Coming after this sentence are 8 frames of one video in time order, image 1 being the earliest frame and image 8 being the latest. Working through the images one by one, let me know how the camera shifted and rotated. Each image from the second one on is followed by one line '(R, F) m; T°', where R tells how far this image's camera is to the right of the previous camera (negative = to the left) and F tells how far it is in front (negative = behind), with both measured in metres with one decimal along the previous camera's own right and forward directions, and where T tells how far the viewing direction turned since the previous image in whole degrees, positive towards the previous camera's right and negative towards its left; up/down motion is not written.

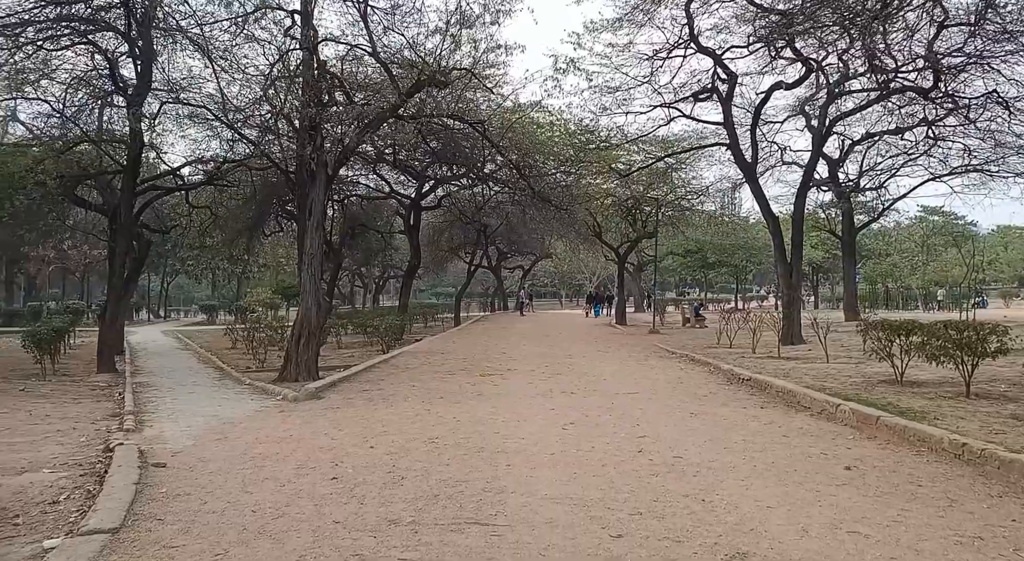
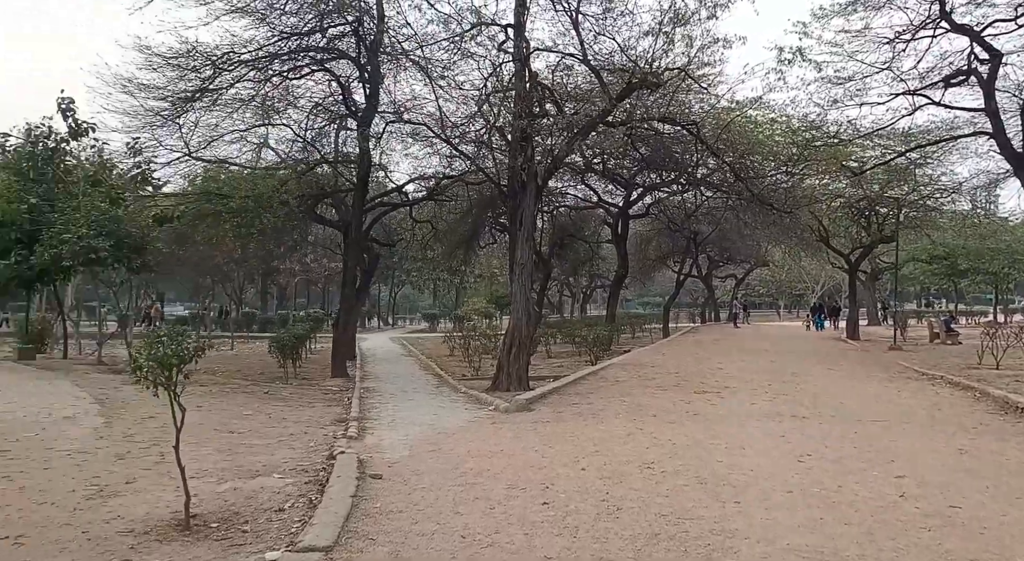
(-0.1, +0.3) m; -15°
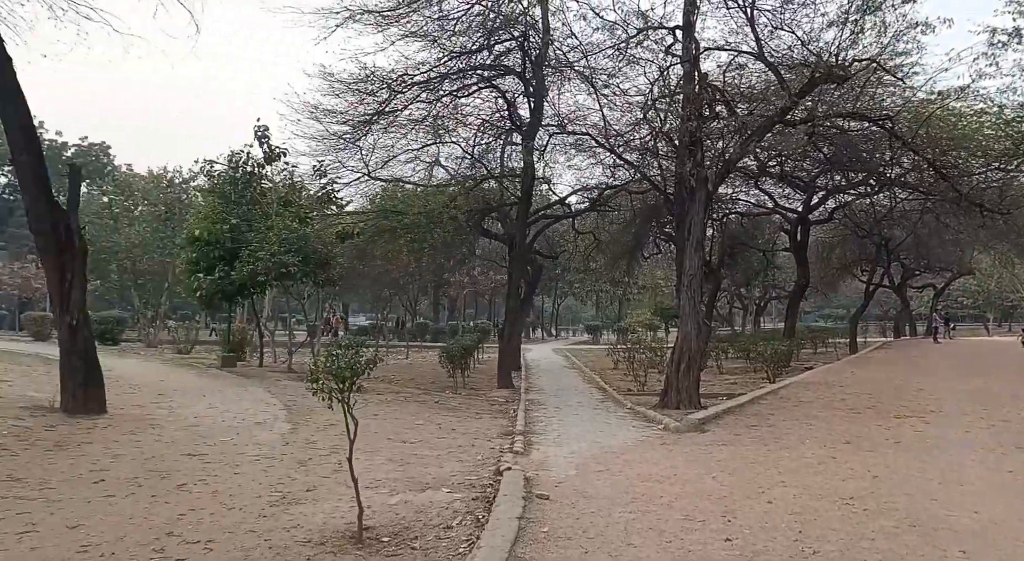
(0.0, +0.2) m; -11°
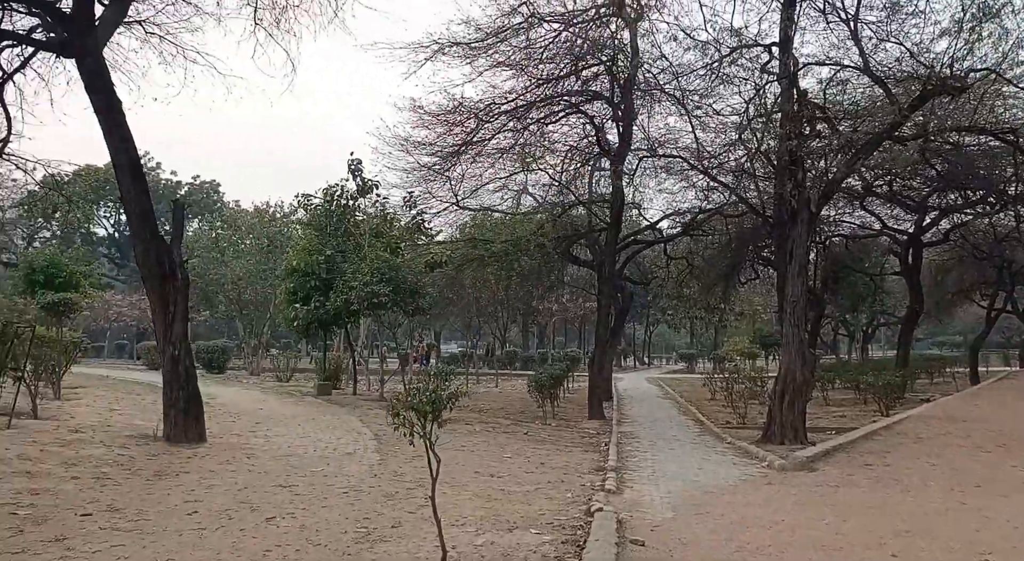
(0.0, +0.2) m; -6°
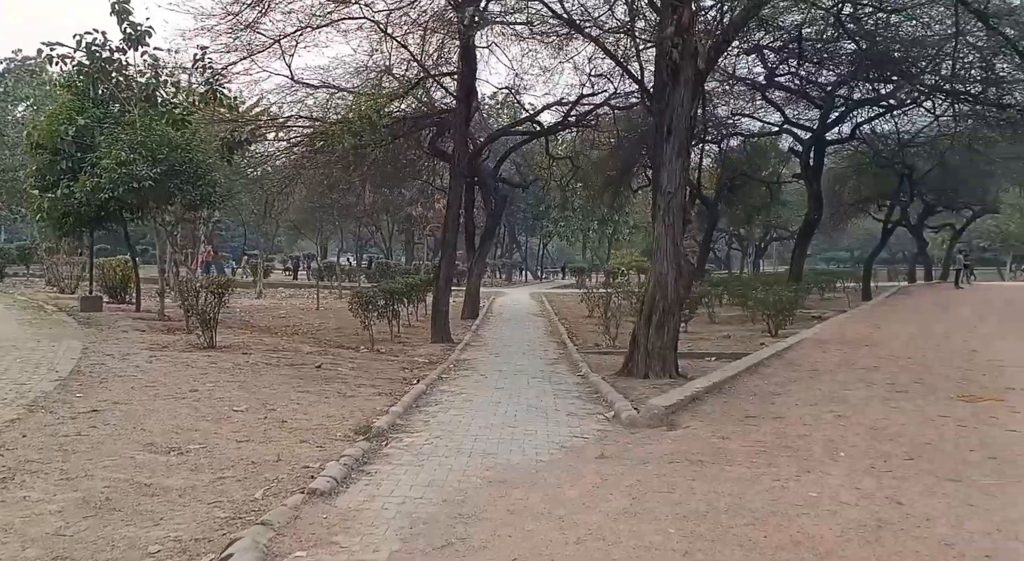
(+1.4, +3.1) m; +7°
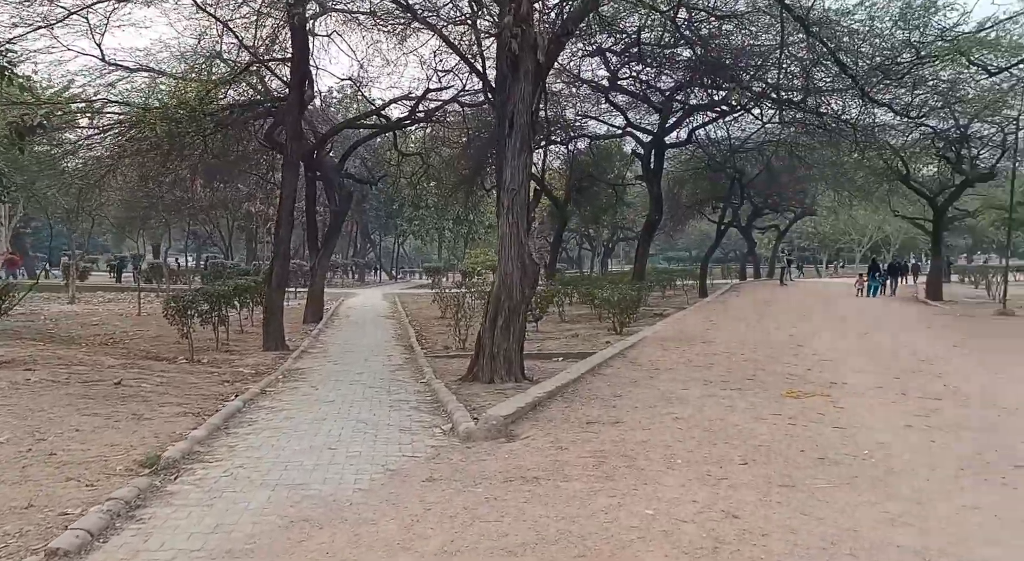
(+0.2, +0.5) m; +10°
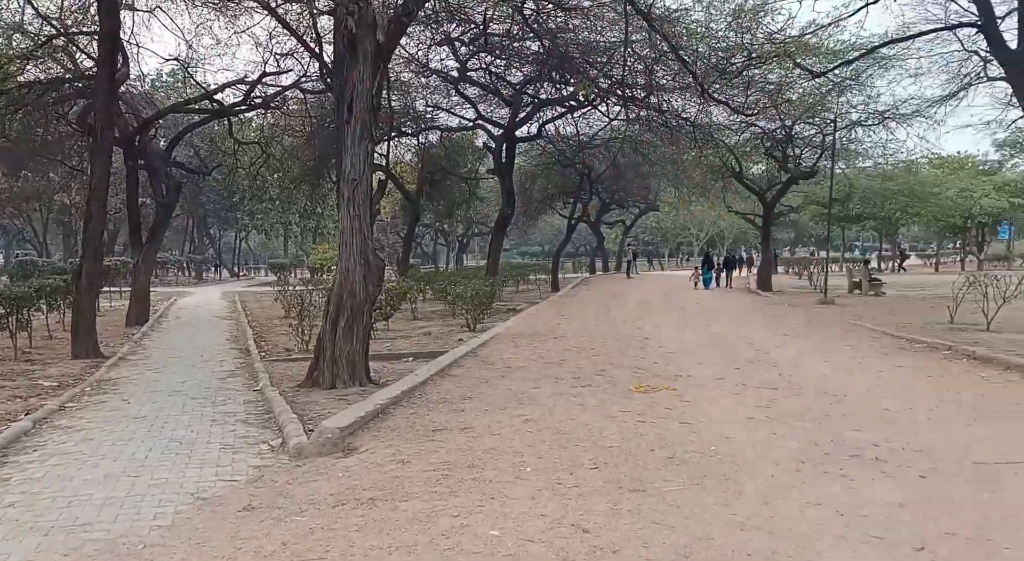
(+0.1, +0.5) m; +10°
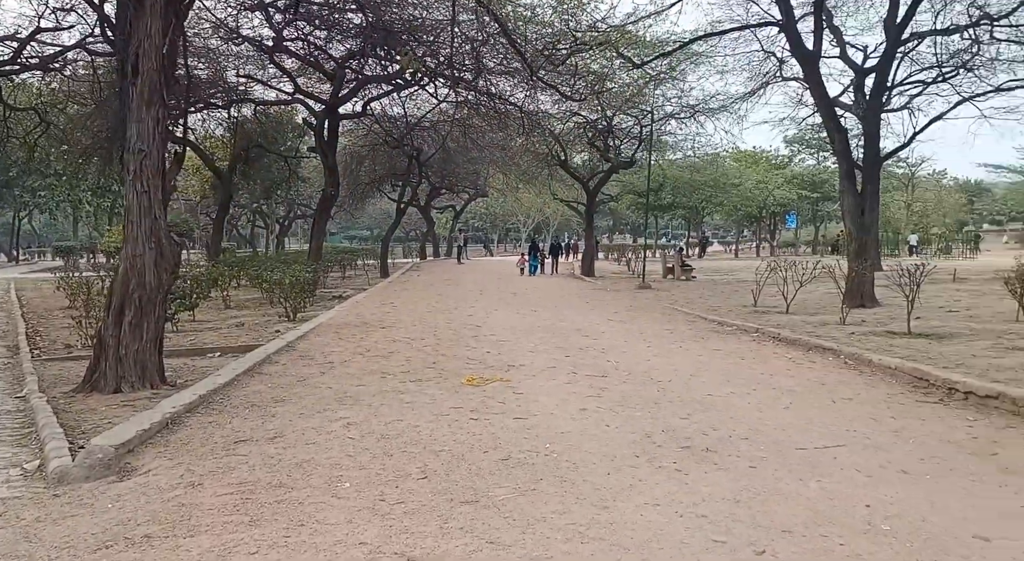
(+0.1, +0.6) m; +12°
